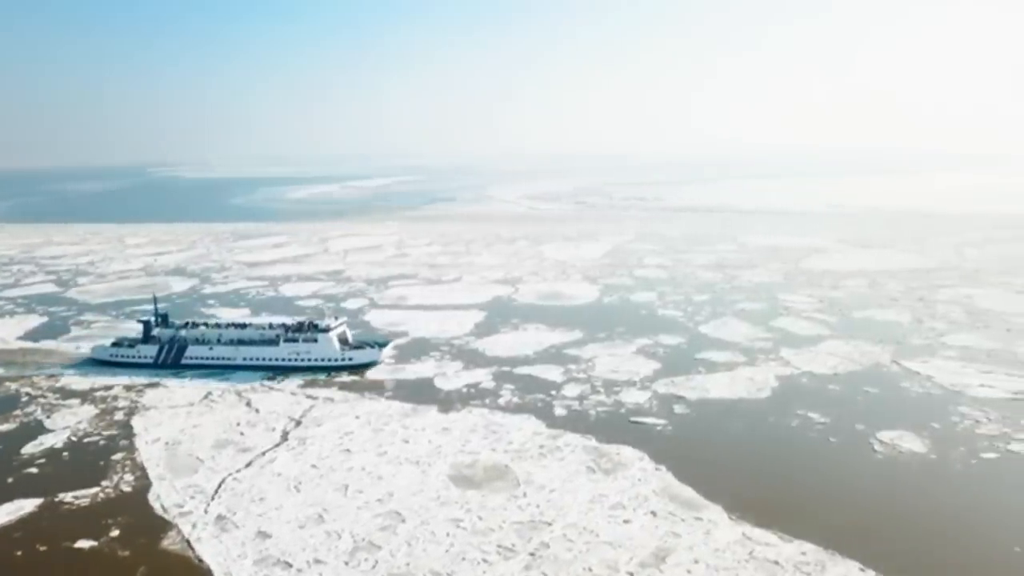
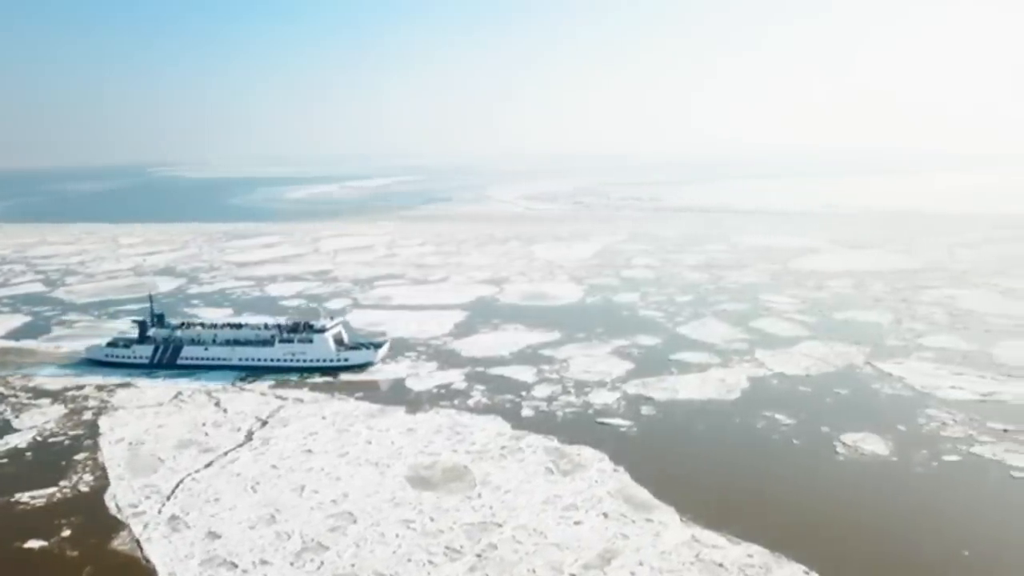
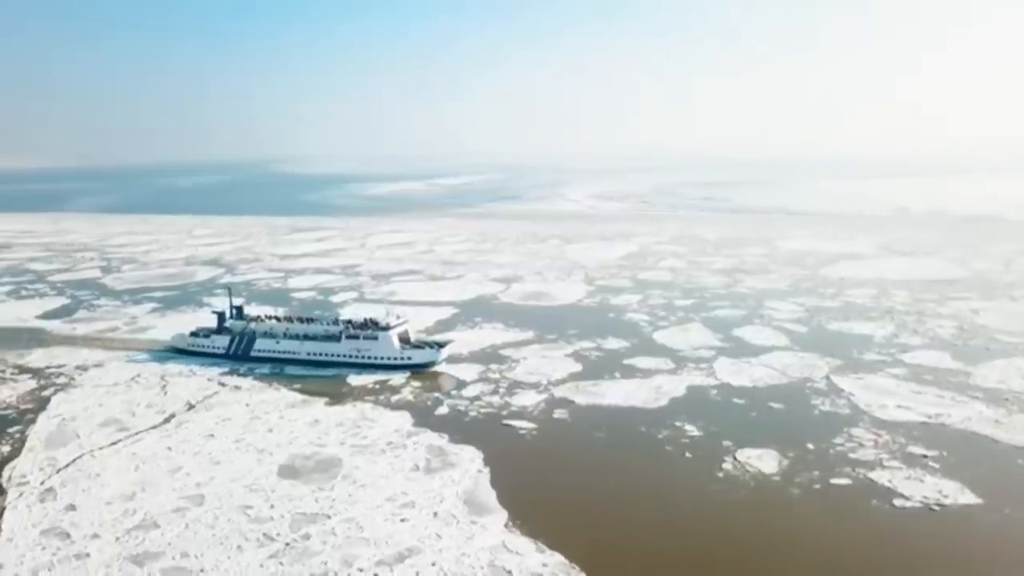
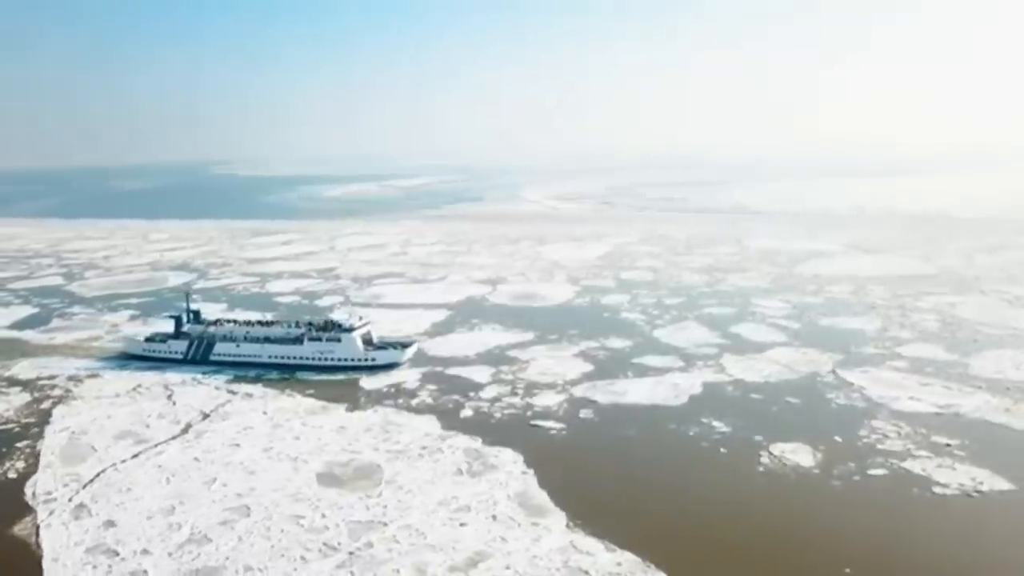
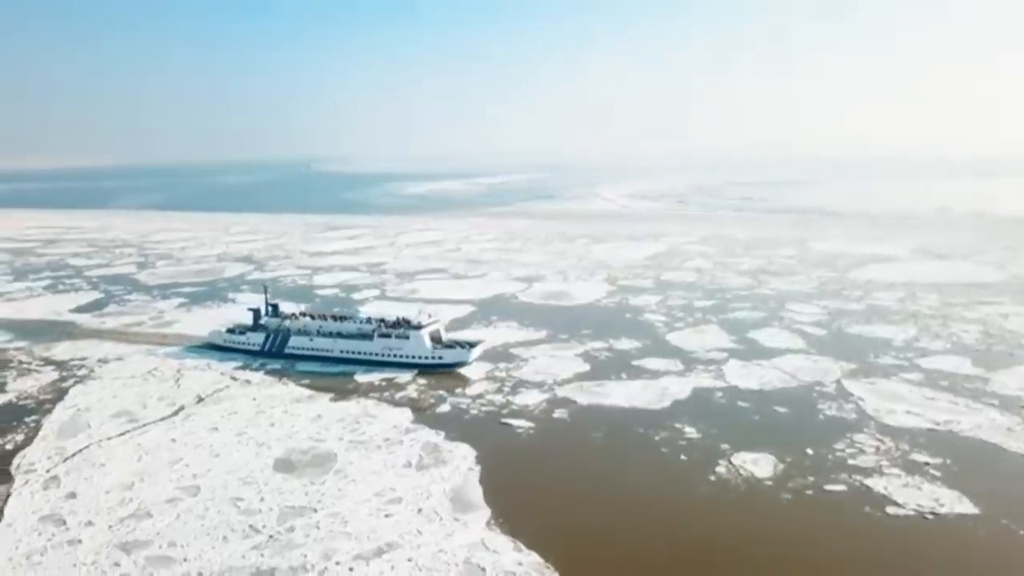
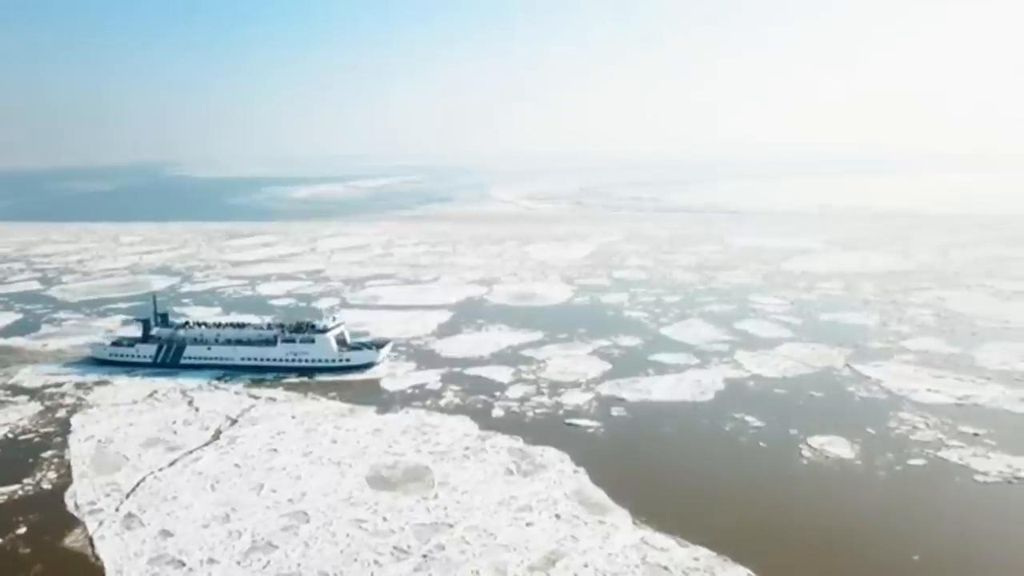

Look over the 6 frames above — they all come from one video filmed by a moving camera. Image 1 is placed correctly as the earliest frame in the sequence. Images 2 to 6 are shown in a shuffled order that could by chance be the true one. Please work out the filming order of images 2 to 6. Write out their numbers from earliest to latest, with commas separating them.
2, 6, 4, 3, 5
